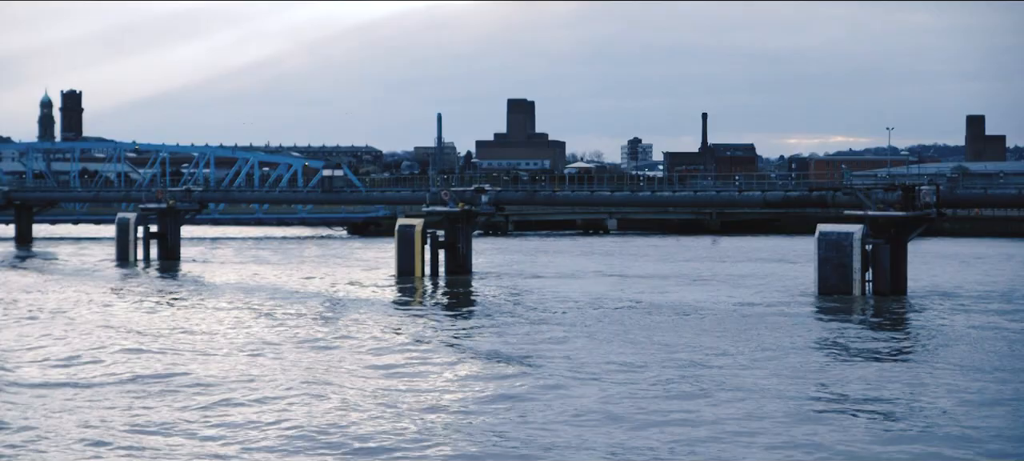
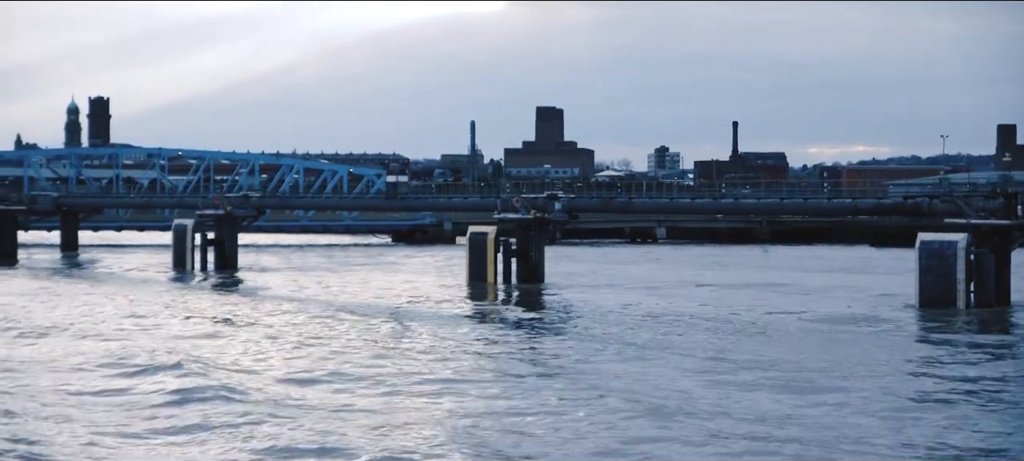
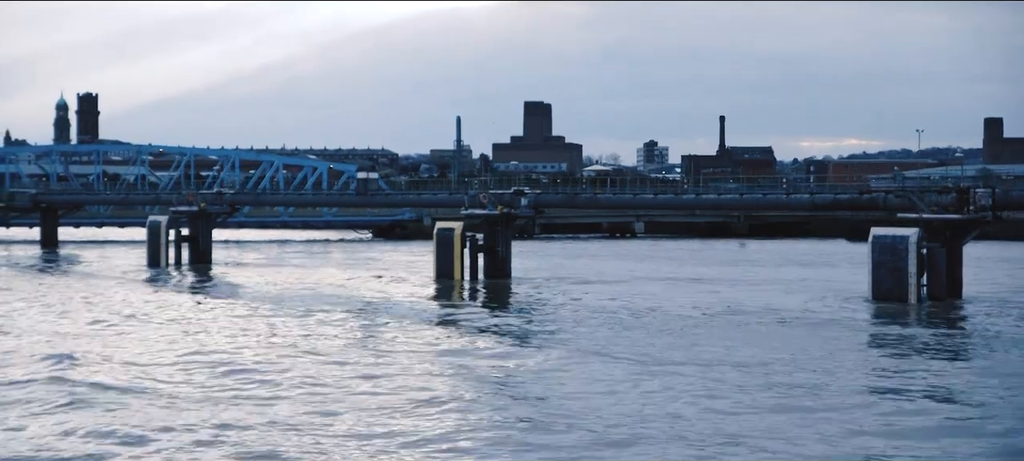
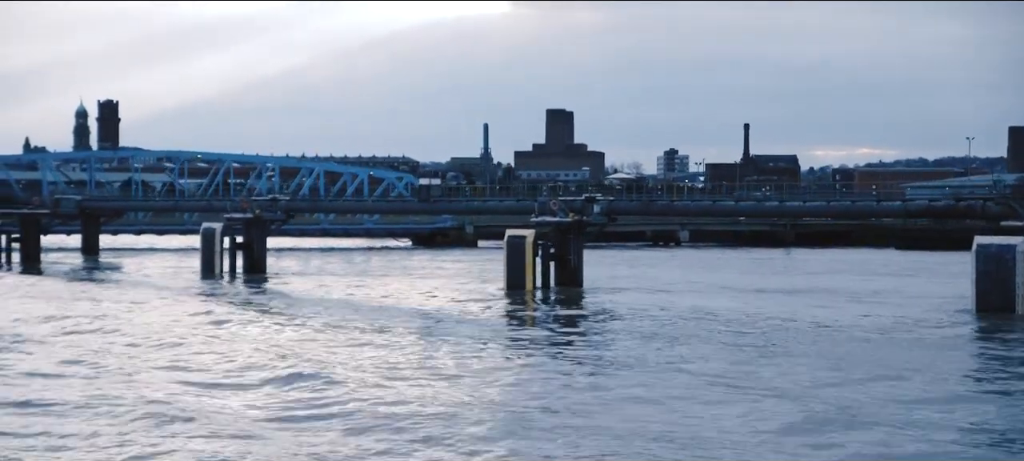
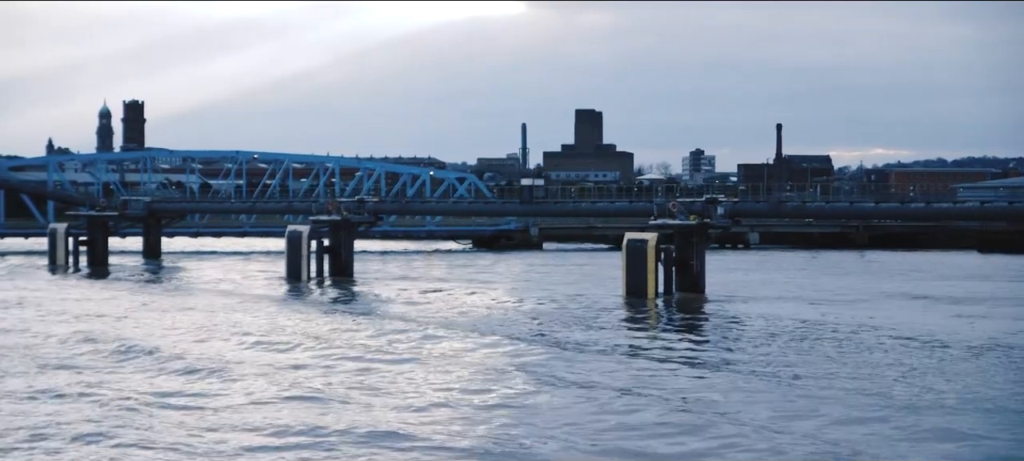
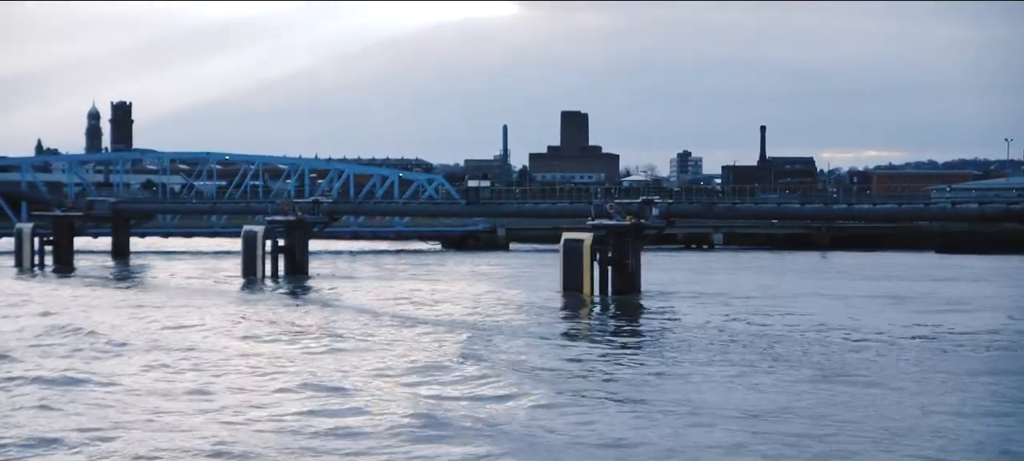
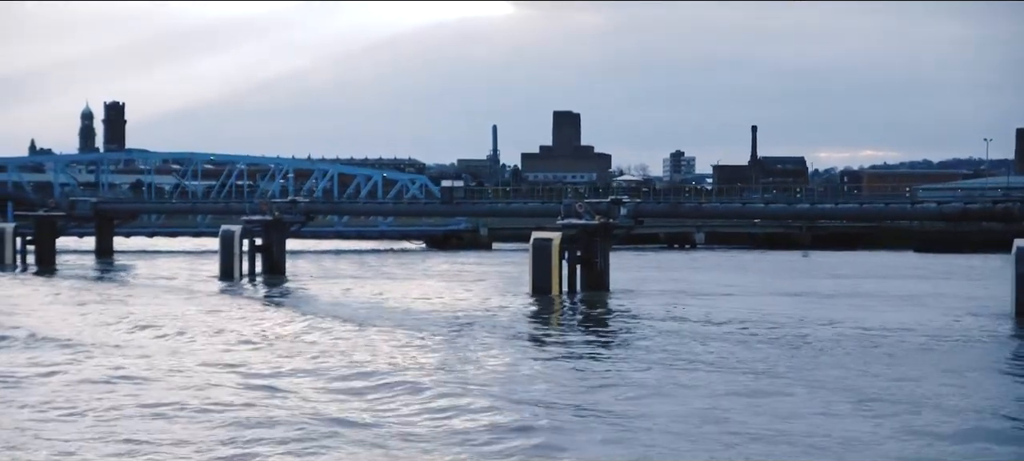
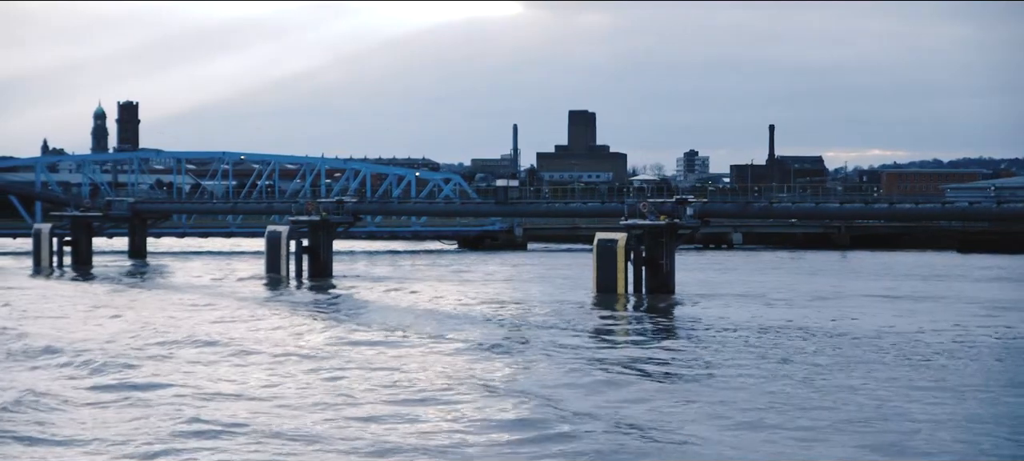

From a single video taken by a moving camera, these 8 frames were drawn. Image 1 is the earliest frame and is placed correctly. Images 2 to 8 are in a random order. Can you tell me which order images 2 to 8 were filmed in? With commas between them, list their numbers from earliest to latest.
3, 2, 4, 7, 6, 8, 5
